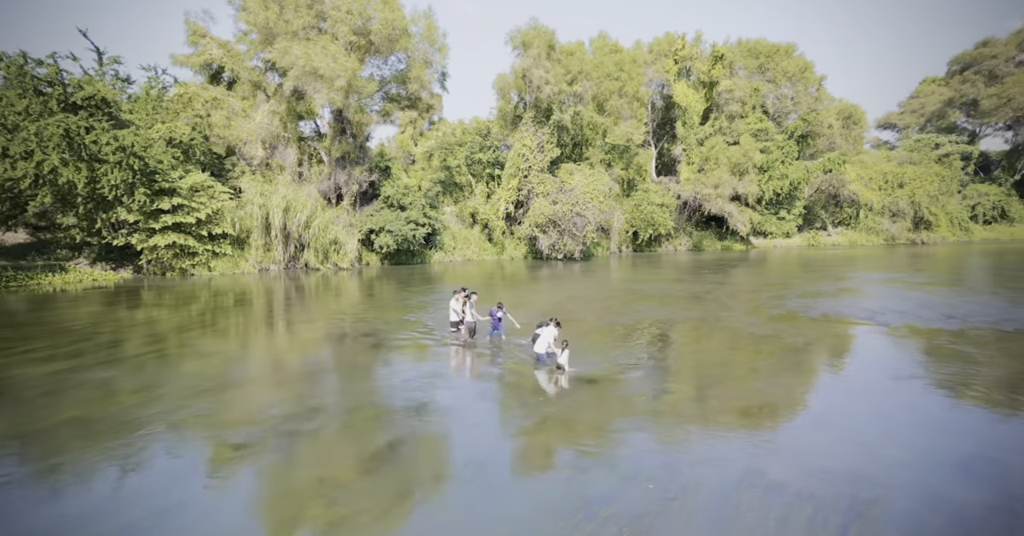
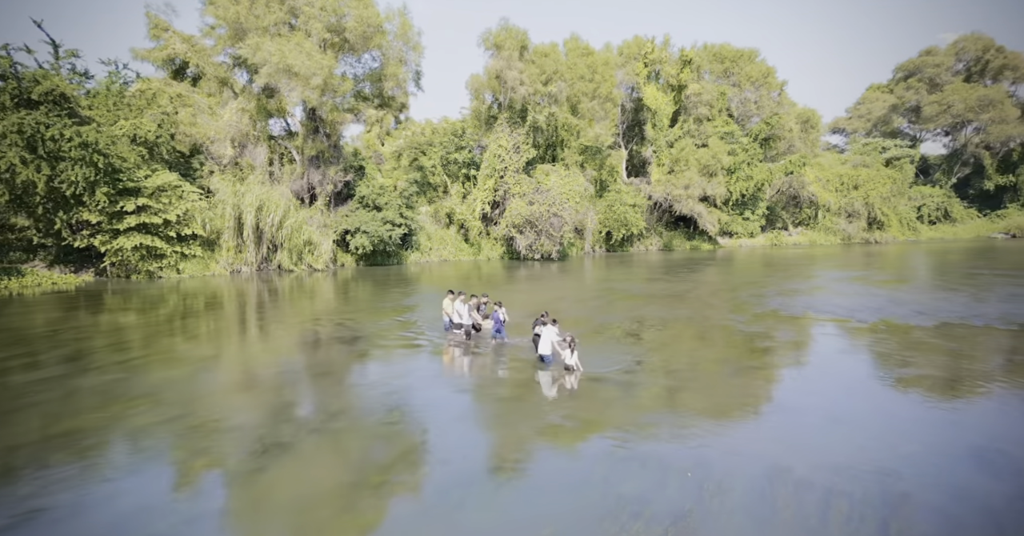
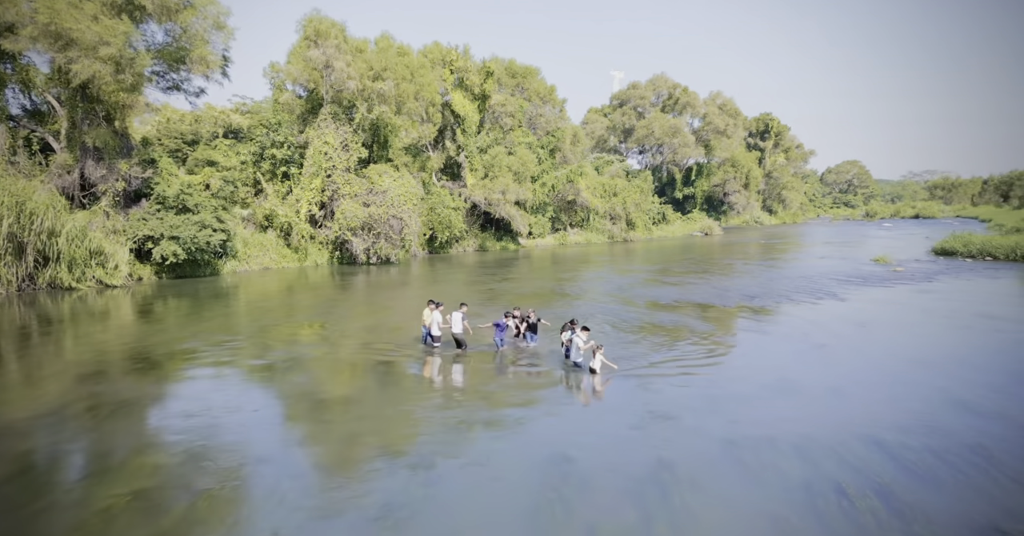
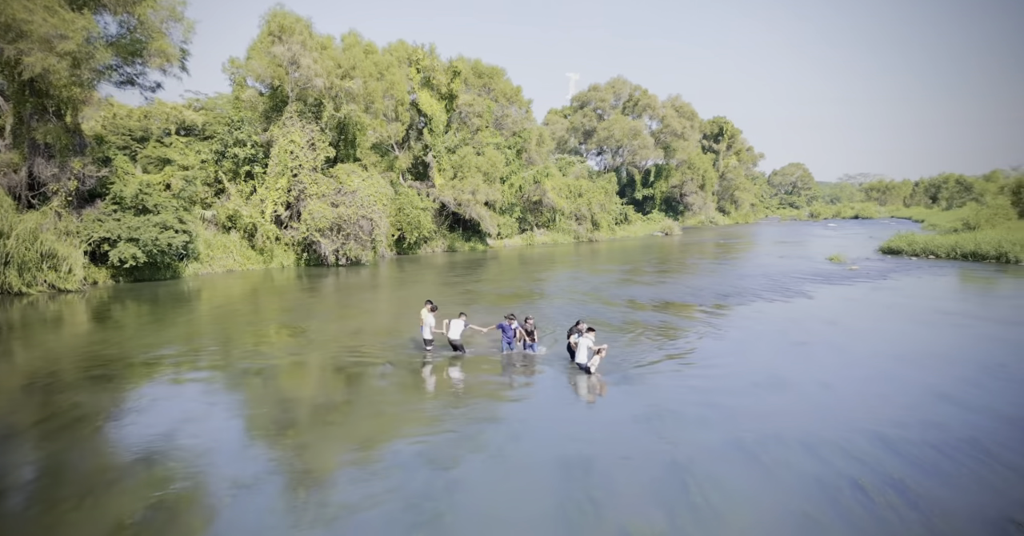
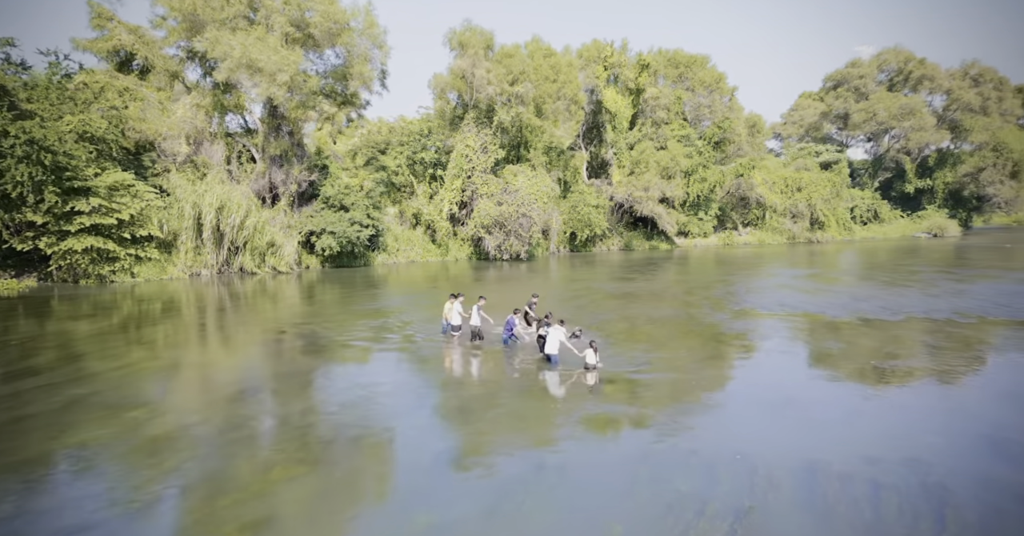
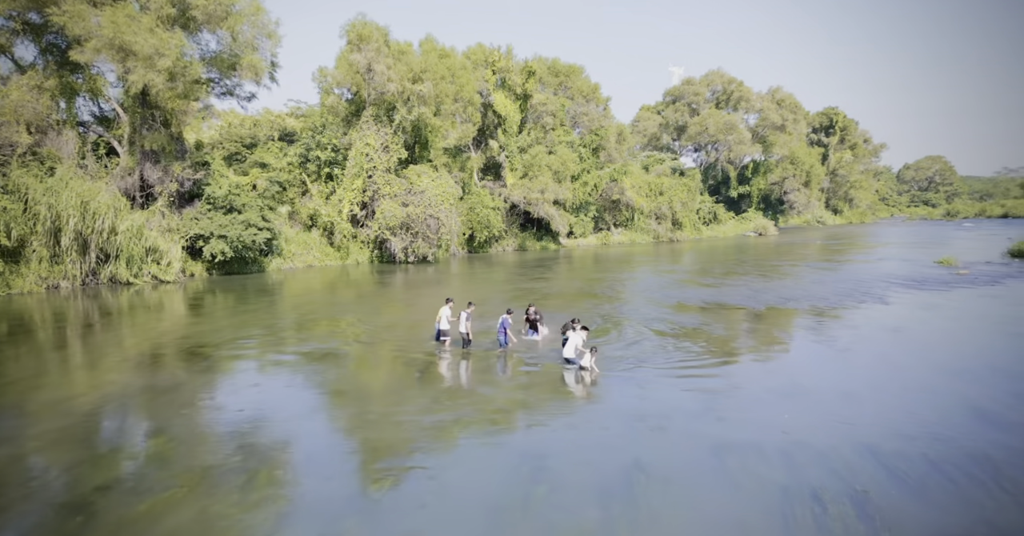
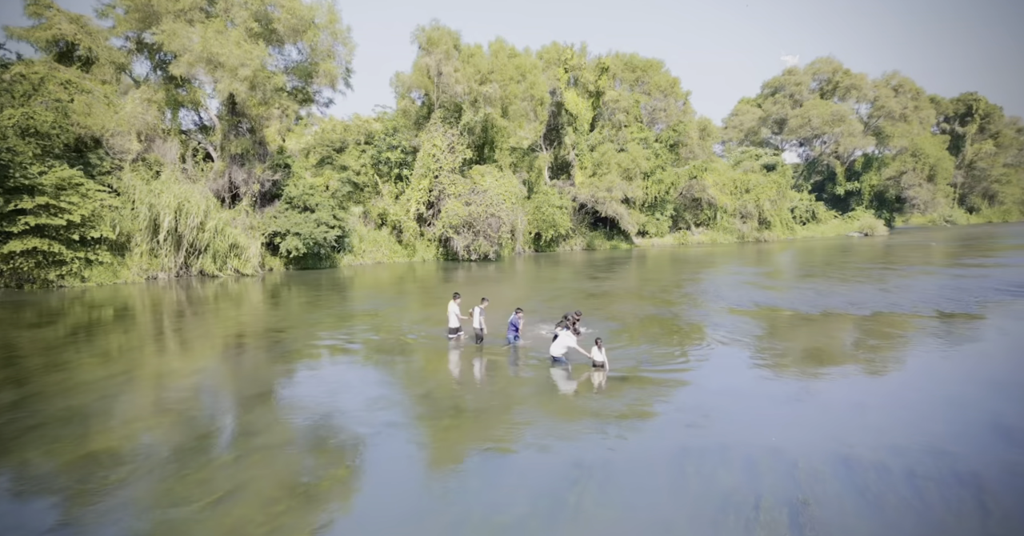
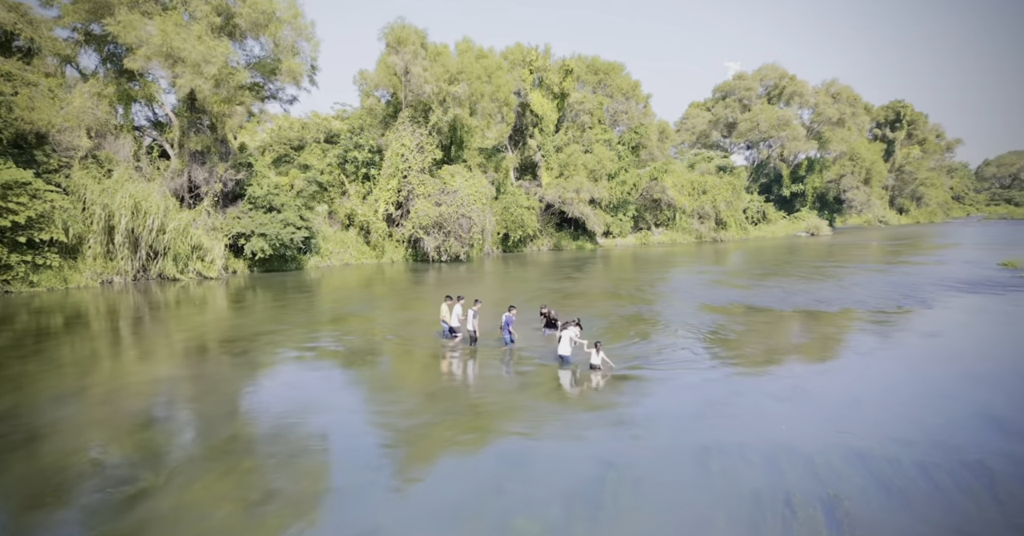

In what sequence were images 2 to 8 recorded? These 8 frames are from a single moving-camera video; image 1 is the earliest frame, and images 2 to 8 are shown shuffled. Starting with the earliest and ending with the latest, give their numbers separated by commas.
2, 5, 7, 8, 6, 3, 4
